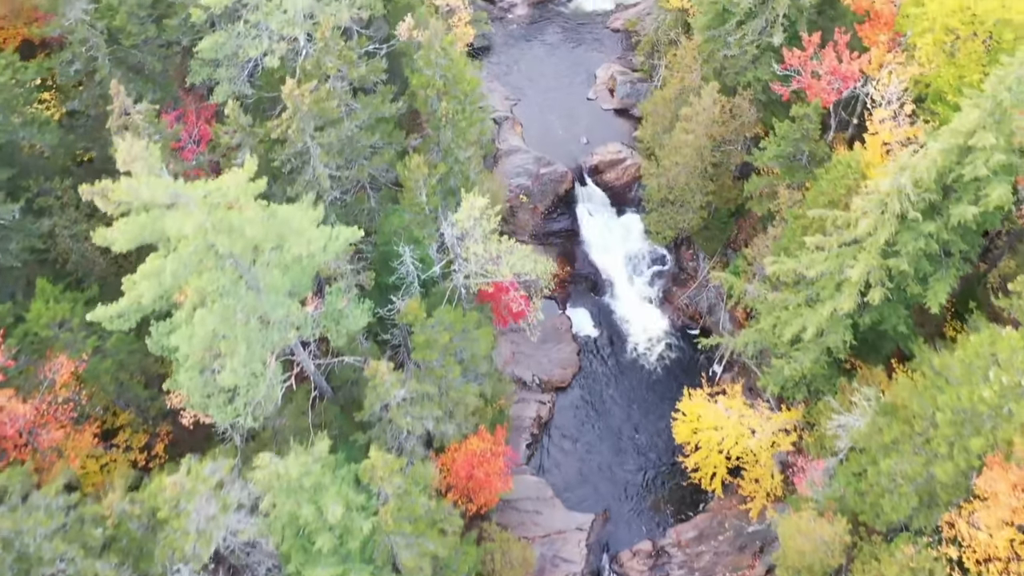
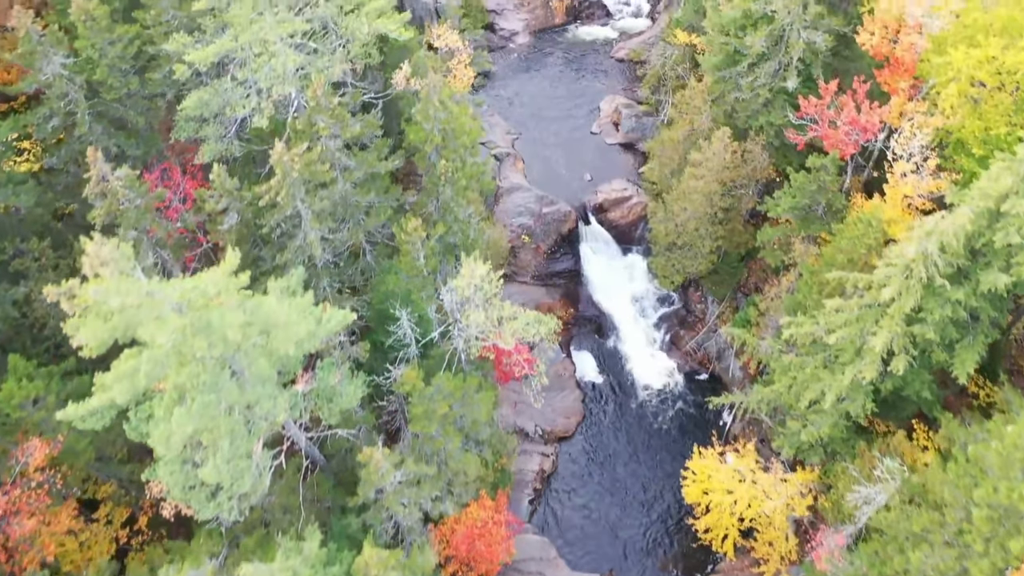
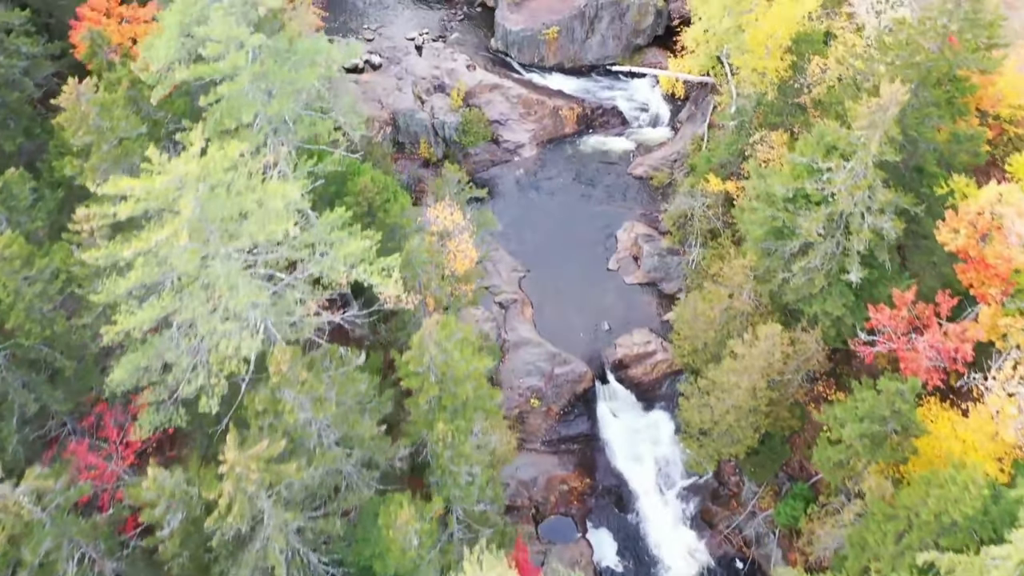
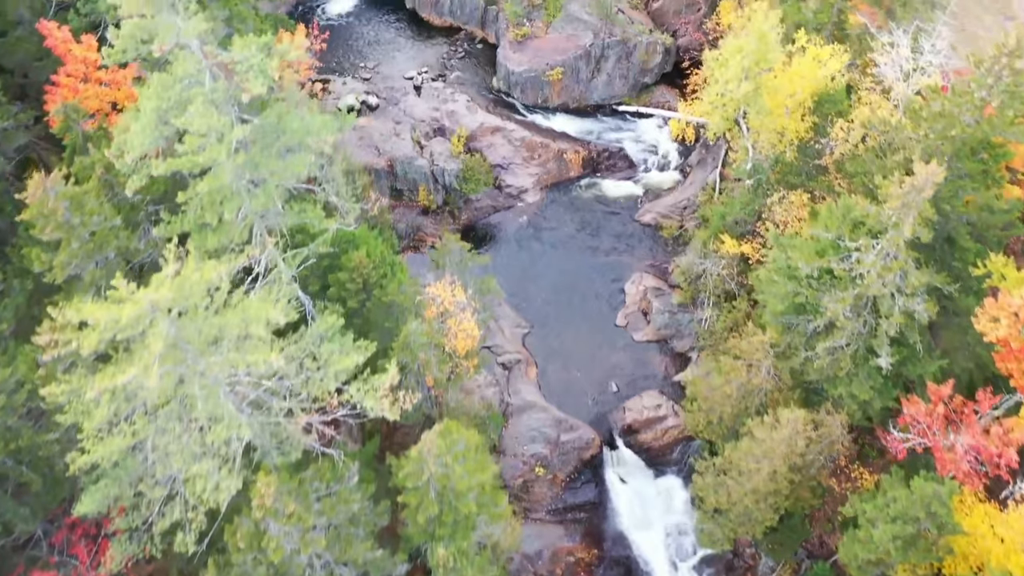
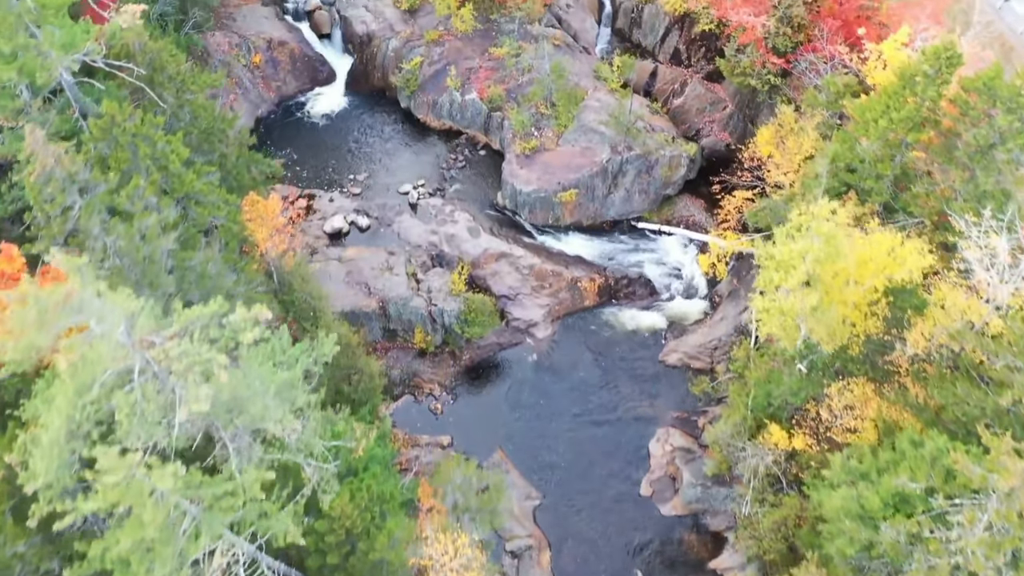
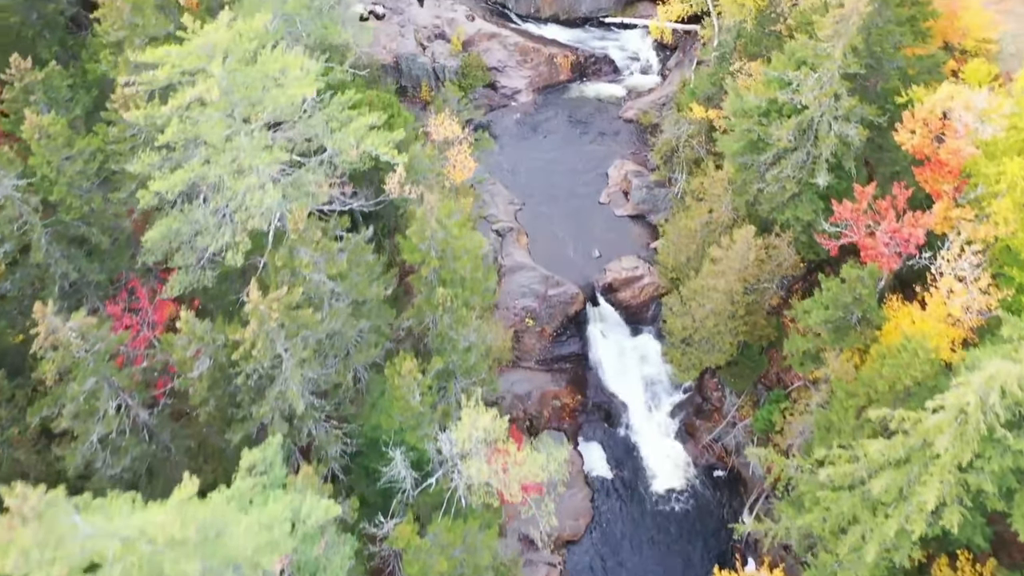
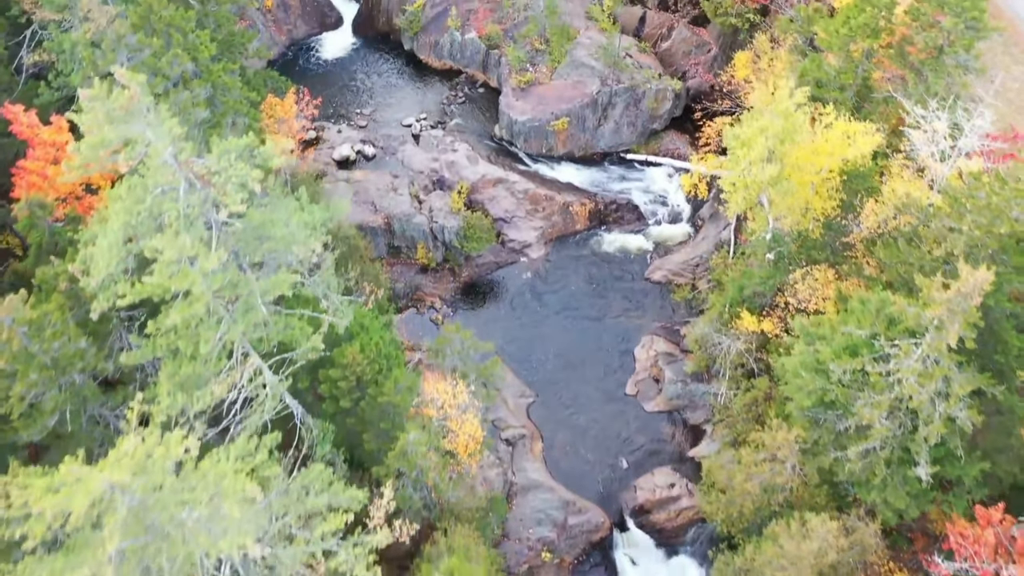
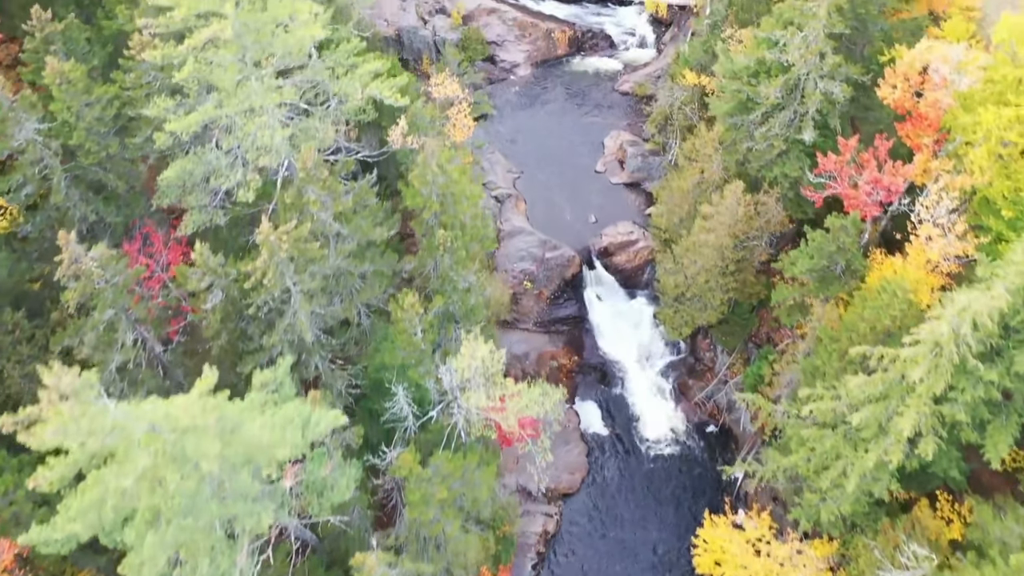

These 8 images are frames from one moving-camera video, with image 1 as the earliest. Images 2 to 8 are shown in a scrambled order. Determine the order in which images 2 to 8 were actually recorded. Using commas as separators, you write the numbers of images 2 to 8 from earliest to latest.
2, 8, 6, 3, 4, 7, 5
